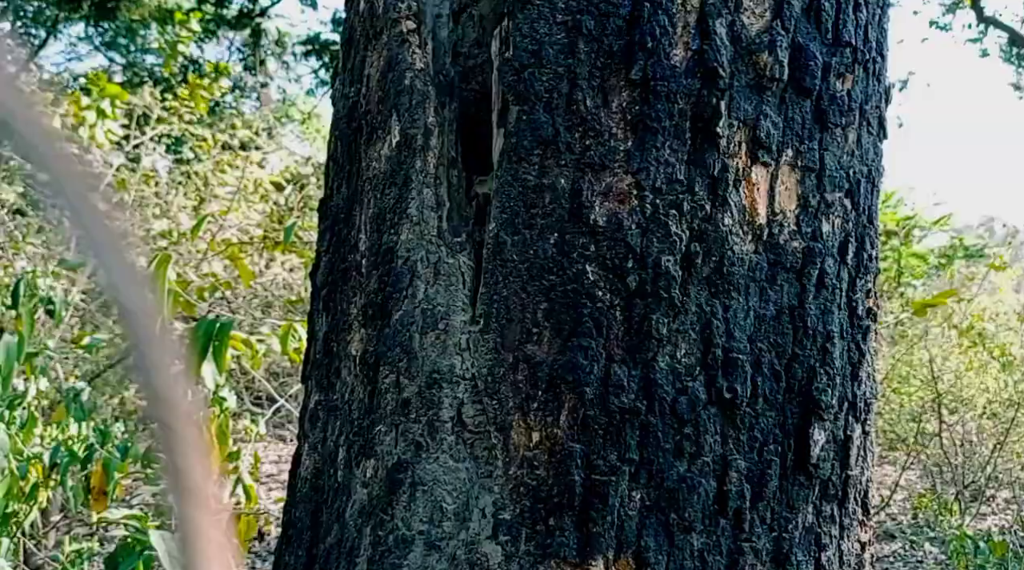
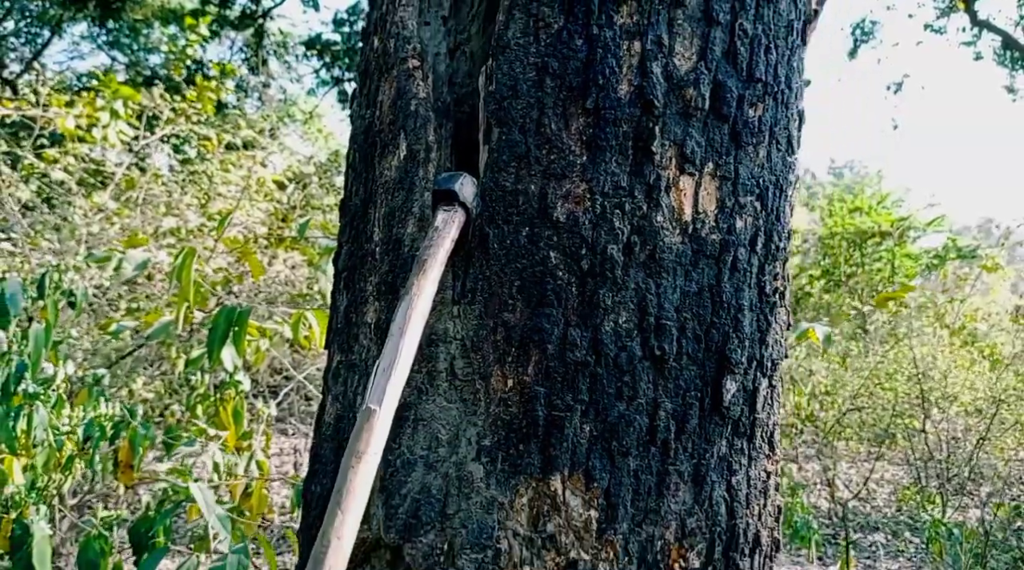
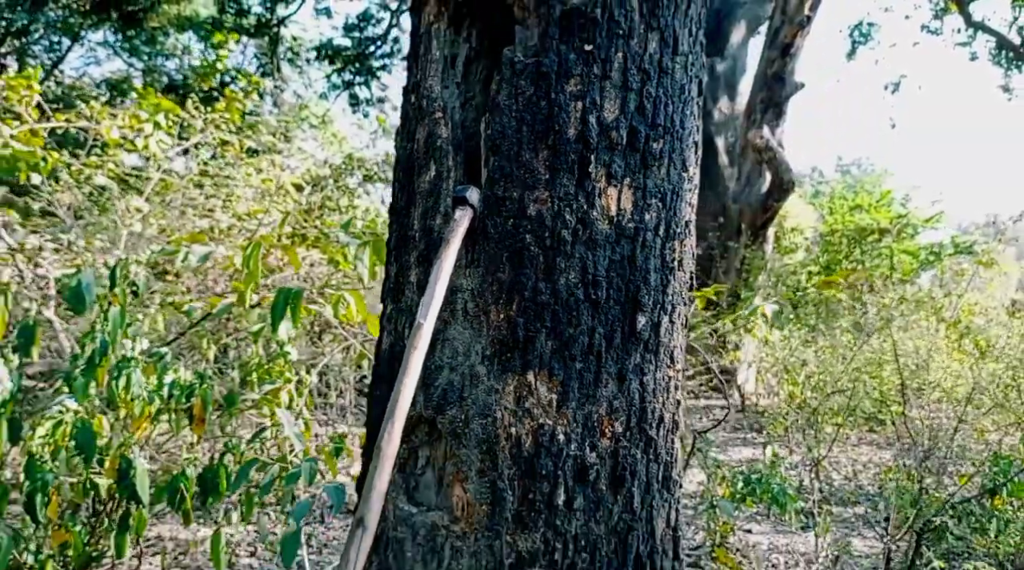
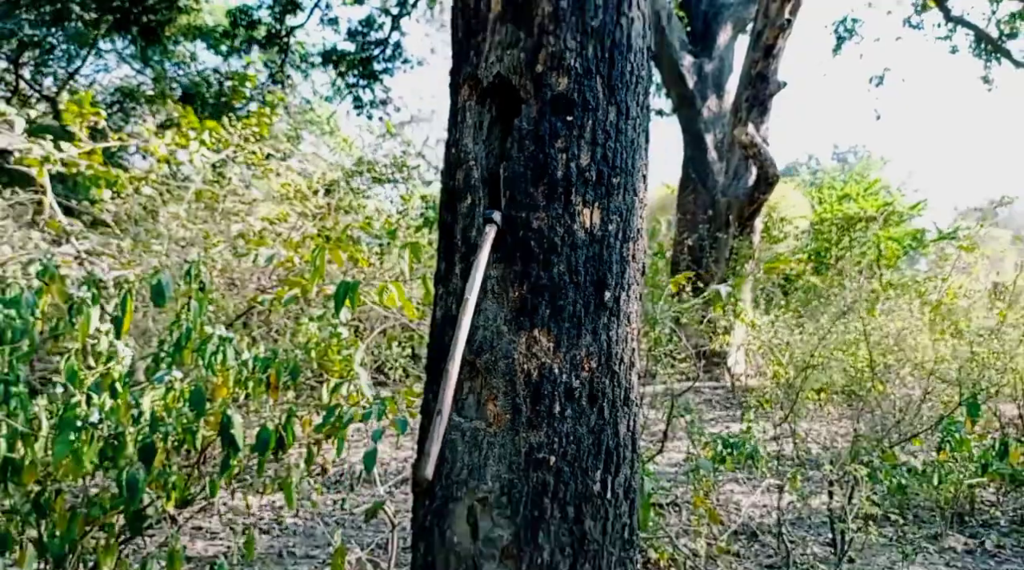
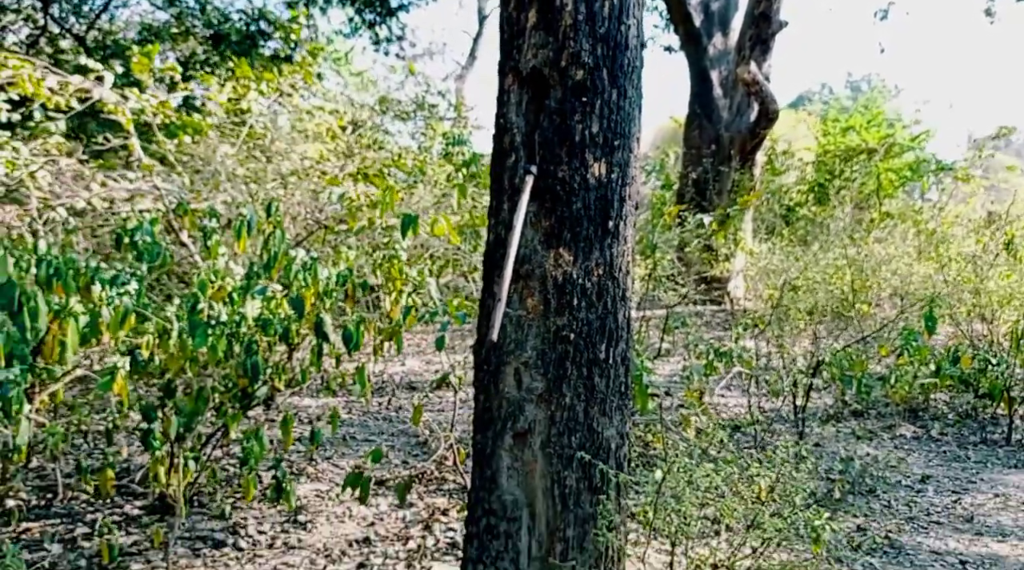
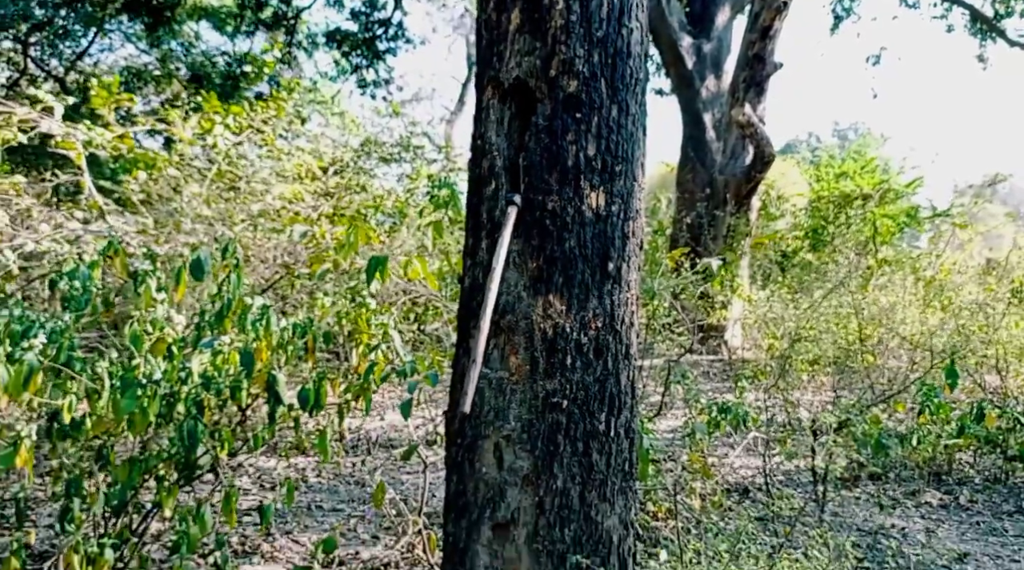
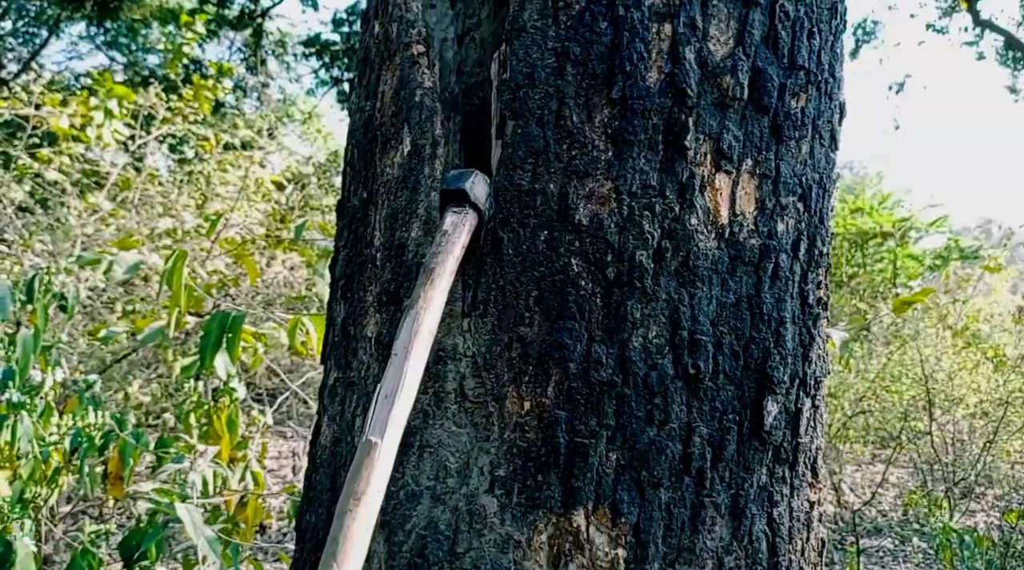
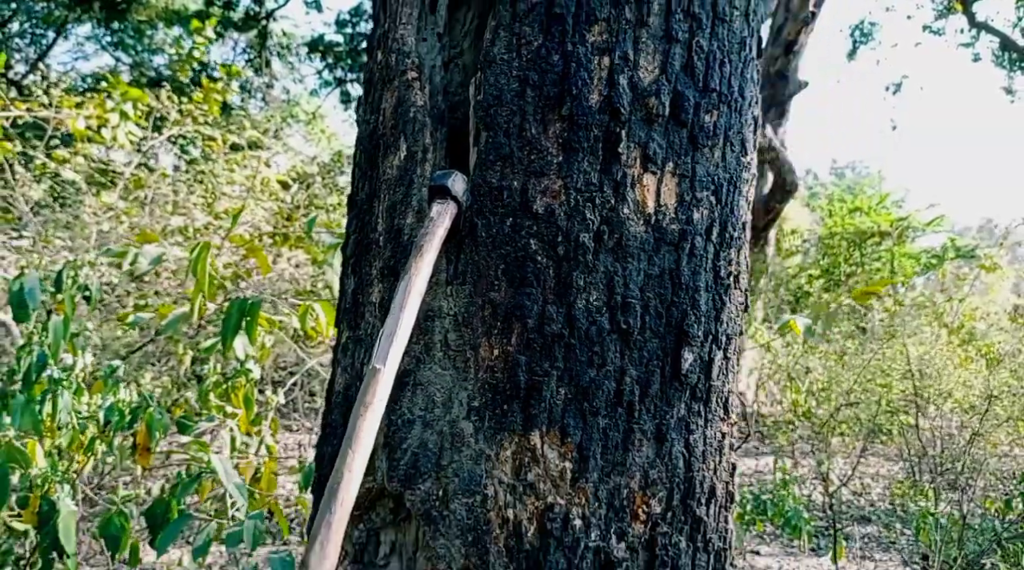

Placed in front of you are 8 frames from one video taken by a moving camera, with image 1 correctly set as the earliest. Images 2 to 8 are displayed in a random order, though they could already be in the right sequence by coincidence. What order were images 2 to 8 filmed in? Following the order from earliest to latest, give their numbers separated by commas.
7, 2, 8, 3, 4, 6, 5
